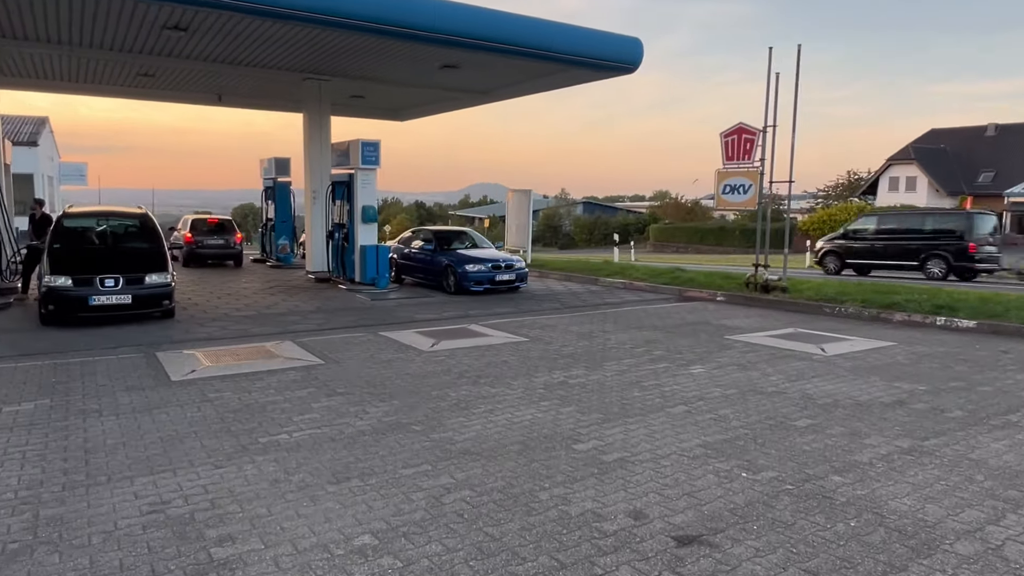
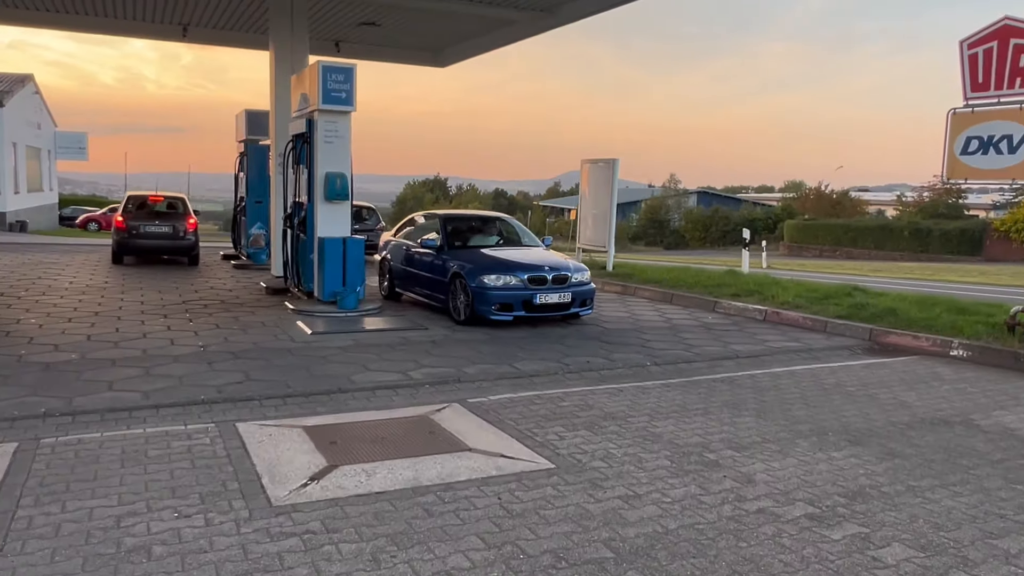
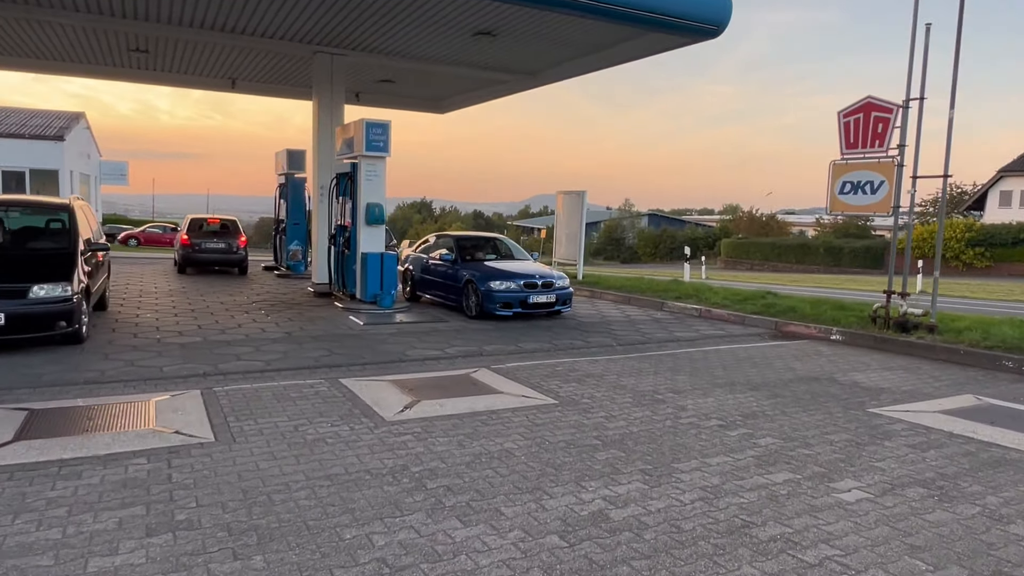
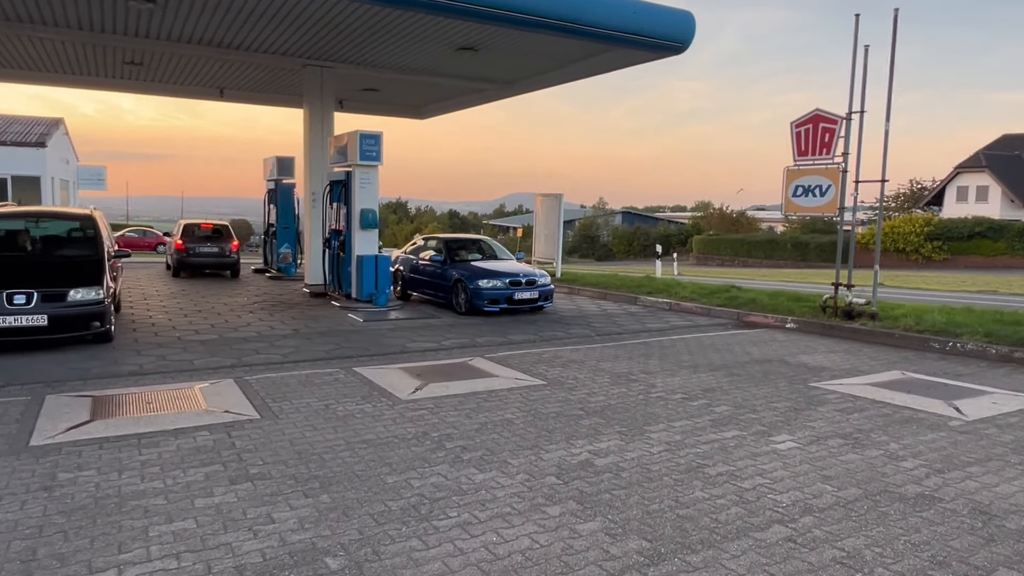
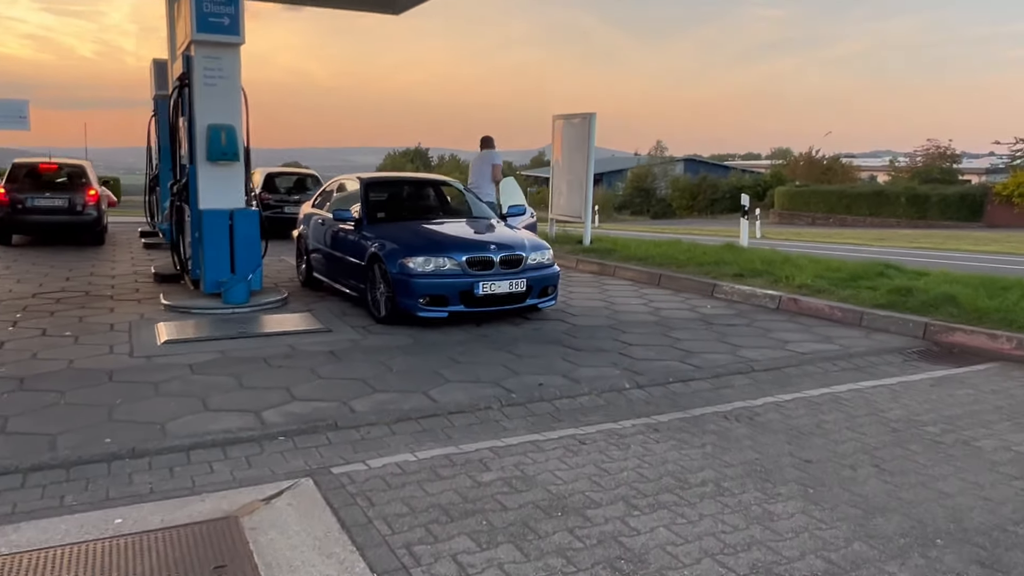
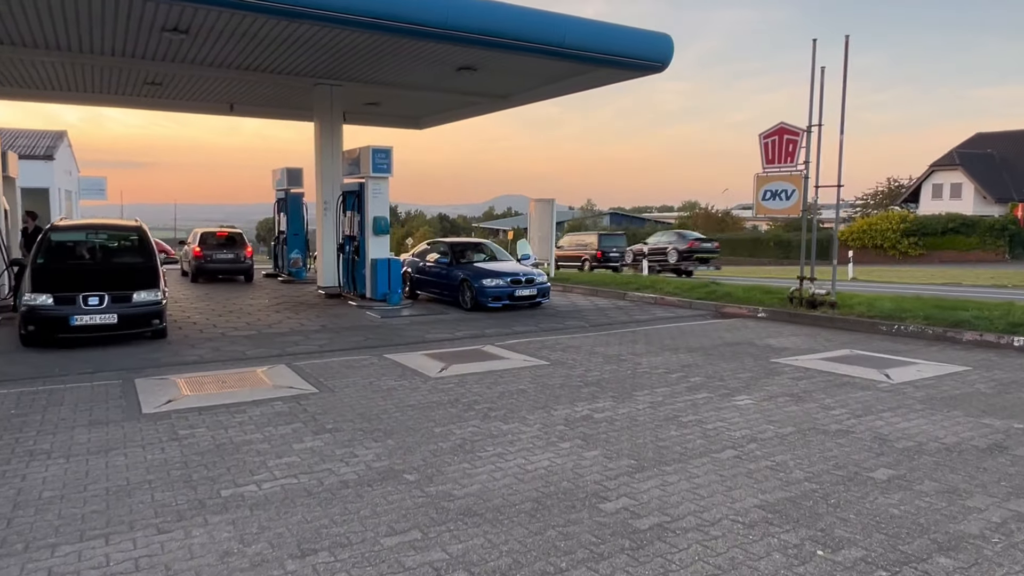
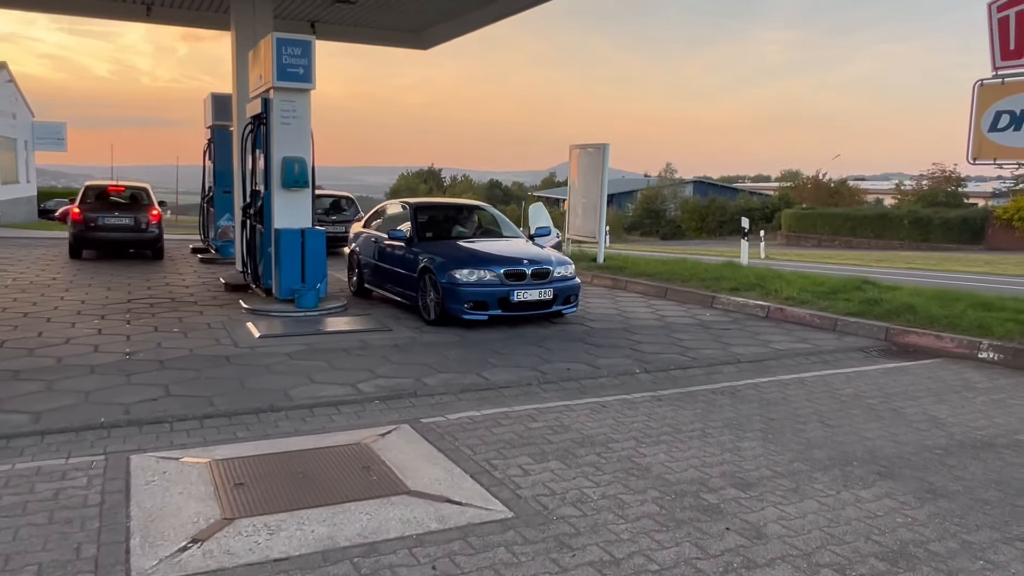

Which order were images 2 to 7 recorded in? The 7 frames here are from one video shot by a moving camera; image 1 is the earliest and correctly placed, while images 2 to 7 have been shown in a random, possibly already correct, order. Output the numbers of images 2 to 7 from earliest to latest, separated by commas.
6, 4, 3, 2, 7, 5
